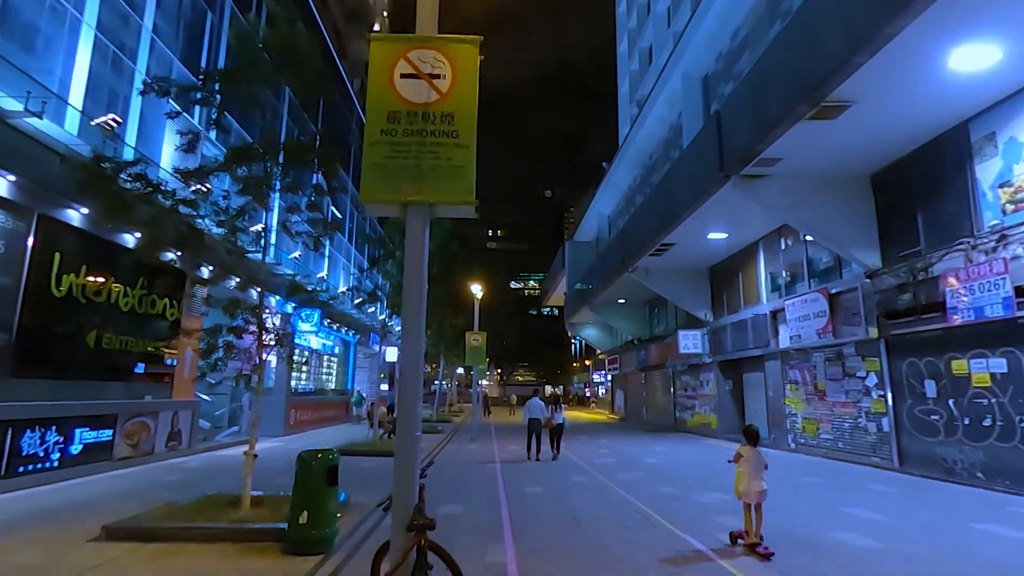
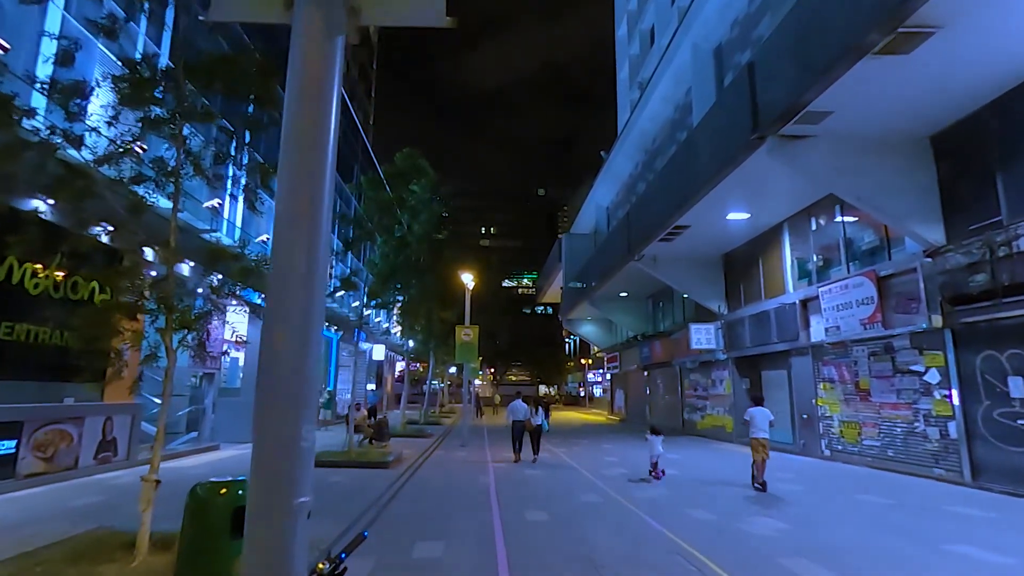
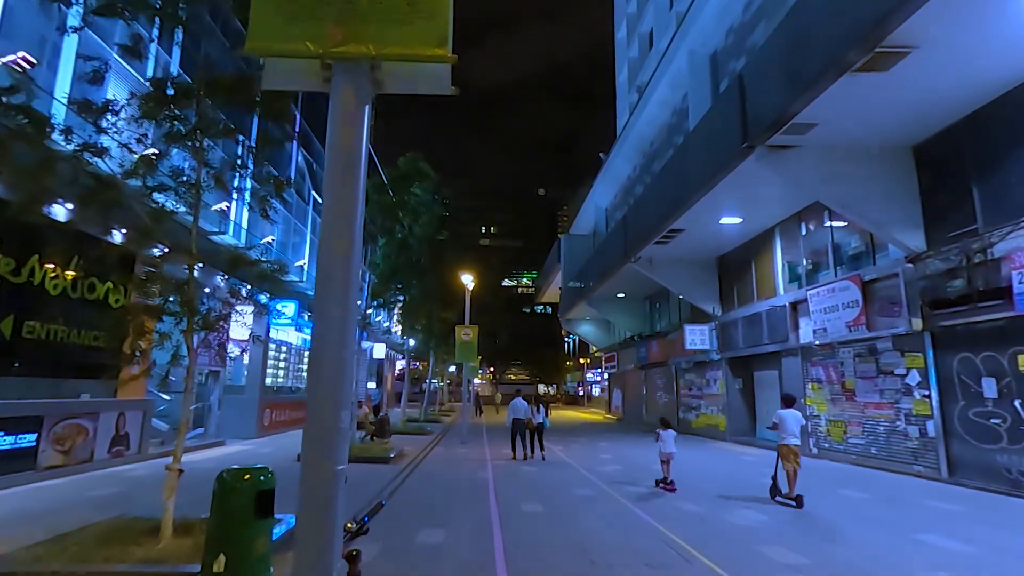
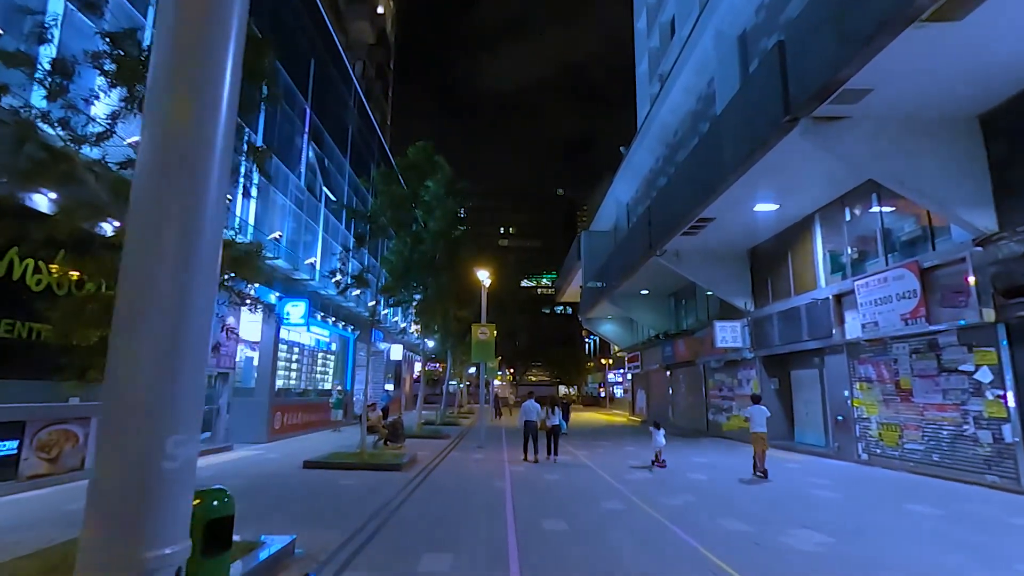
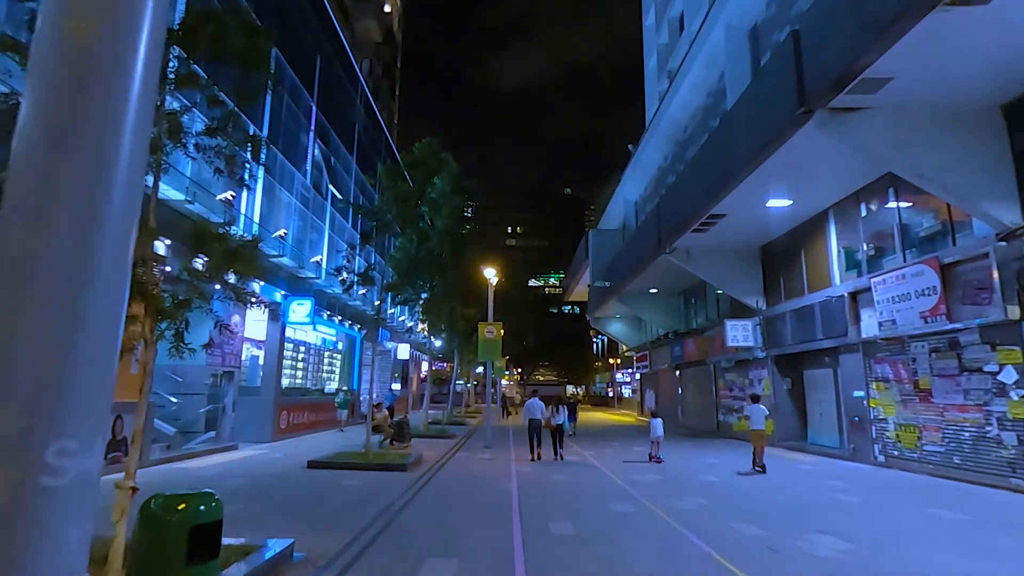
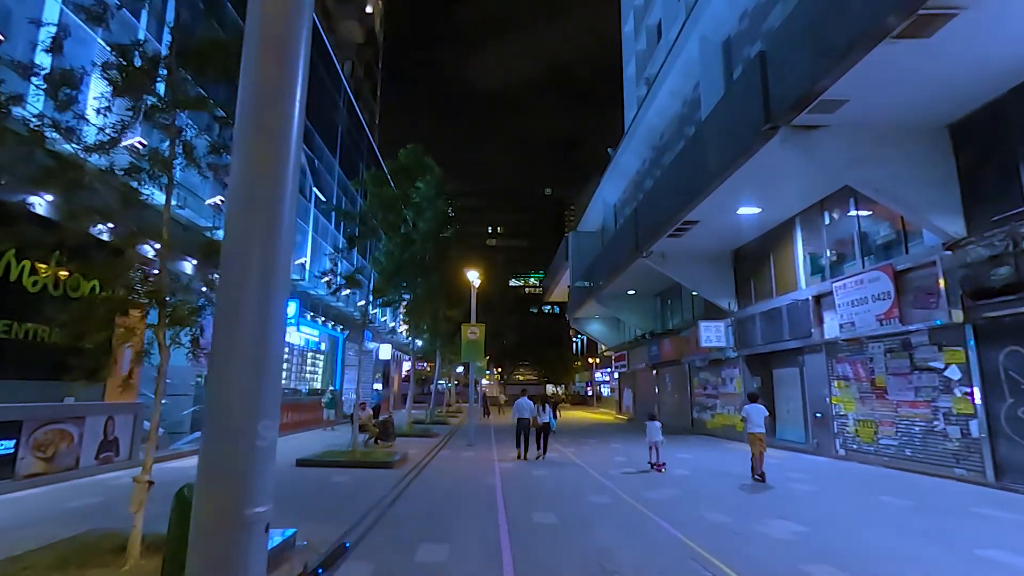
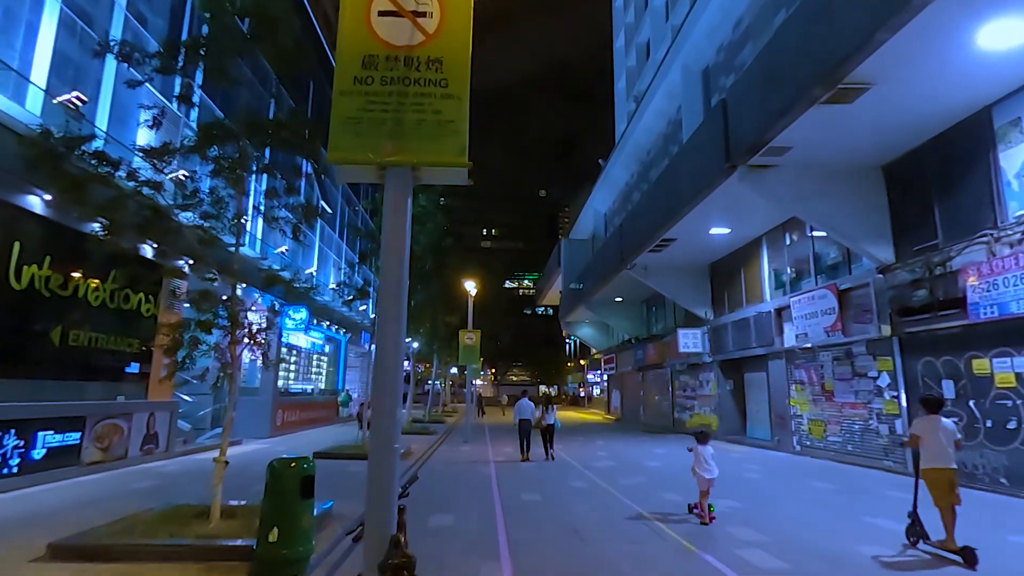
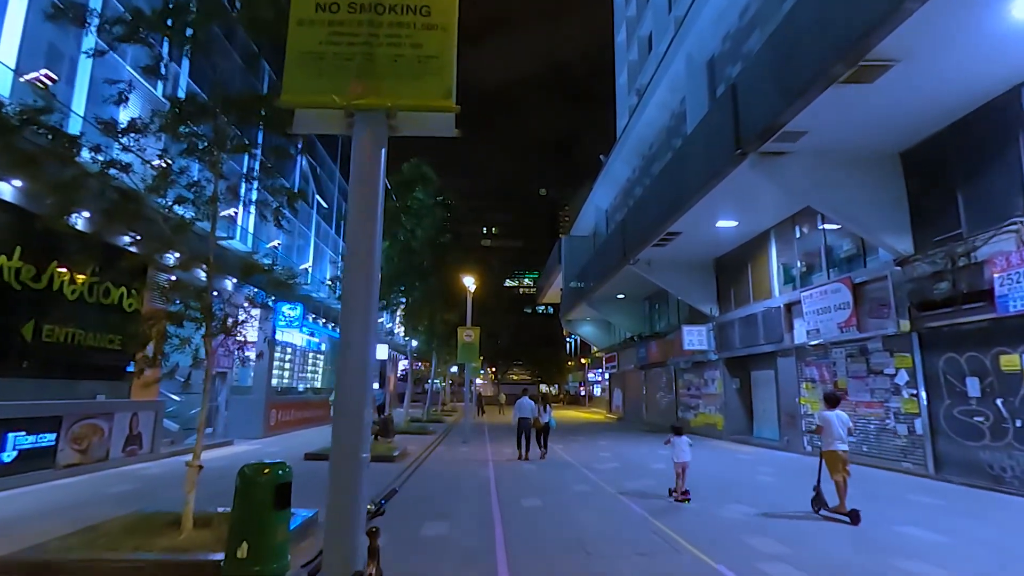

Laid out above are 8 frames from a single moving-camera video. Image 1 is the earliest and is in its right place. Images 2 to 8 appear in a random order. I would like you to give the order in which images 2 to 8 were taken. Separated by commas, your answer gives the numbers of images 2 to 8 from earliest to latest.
7, 8, 3, 2, 6, 4, 5
